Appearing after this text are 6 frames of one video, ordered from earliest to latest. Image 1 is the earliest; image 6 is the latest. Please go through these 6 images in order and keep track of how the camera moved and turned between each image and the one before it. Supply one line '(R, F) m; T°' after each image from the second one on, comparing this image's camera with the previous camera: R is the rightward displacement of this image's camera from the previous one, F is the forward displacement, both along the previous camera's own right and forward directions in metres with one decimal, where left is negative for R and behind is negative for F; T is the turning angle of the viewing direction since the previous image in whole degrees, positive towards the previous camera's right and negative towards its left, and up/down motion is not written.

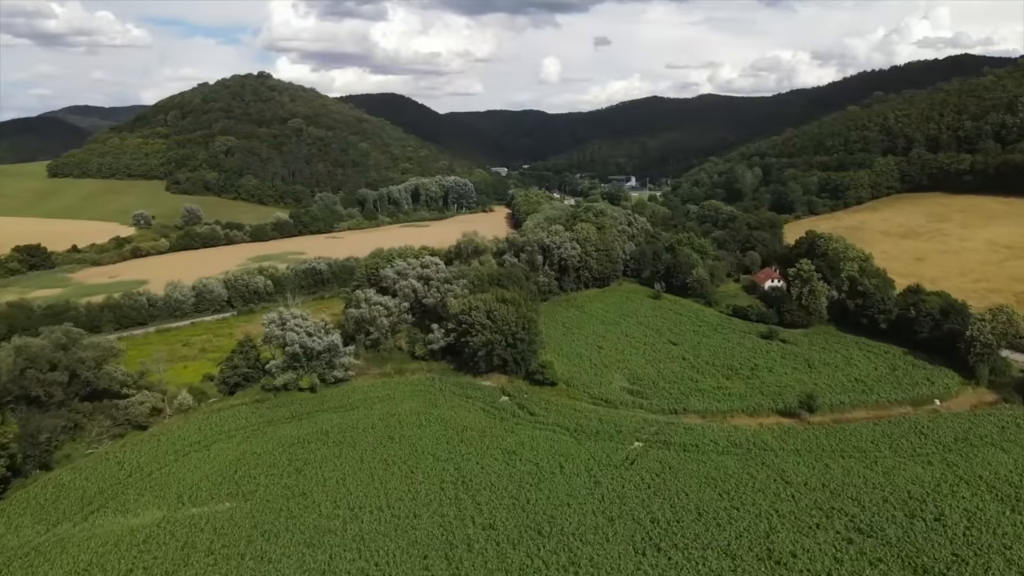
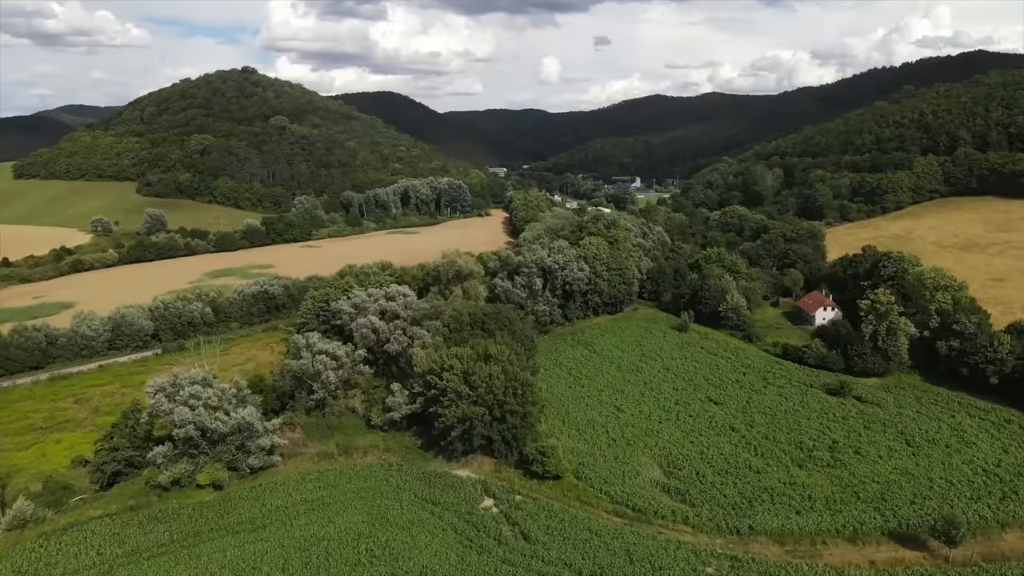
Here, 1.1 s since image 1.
(+0.6, +13.6) m; 0°
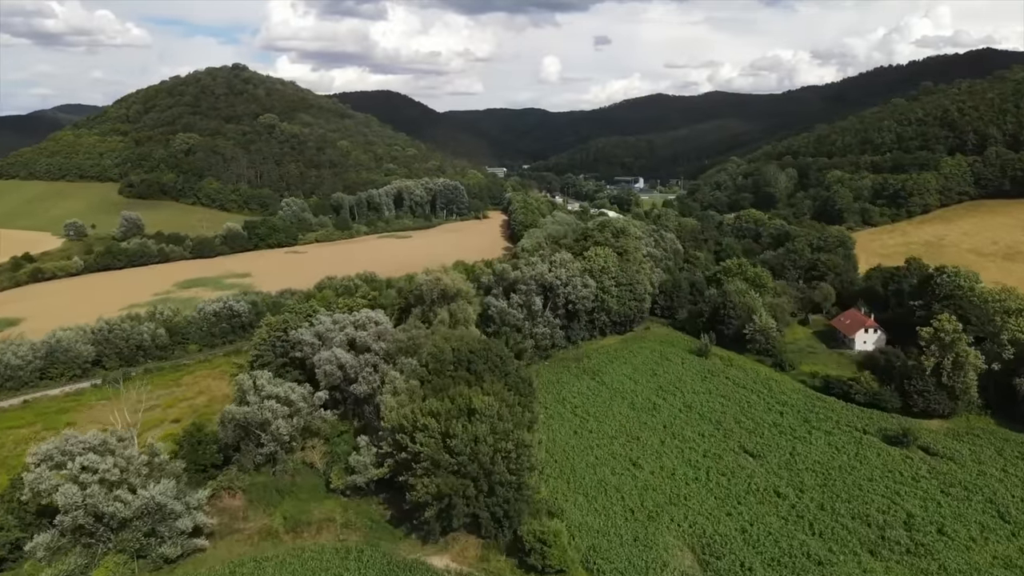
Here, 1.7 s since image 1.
(+0.3, +7.6) m; 0°
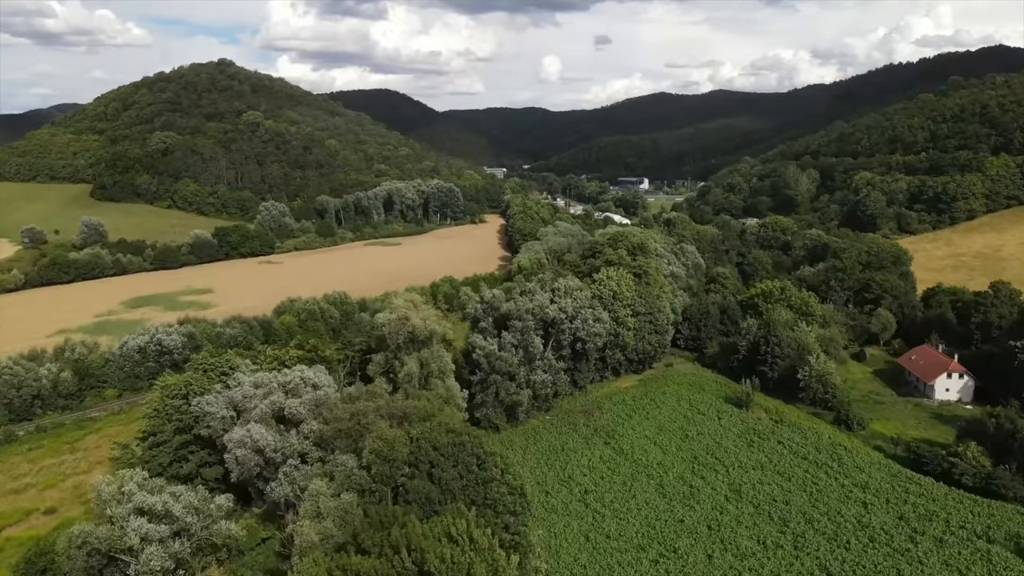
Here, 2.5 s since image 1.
(+0.5, +10.6) m; 0°
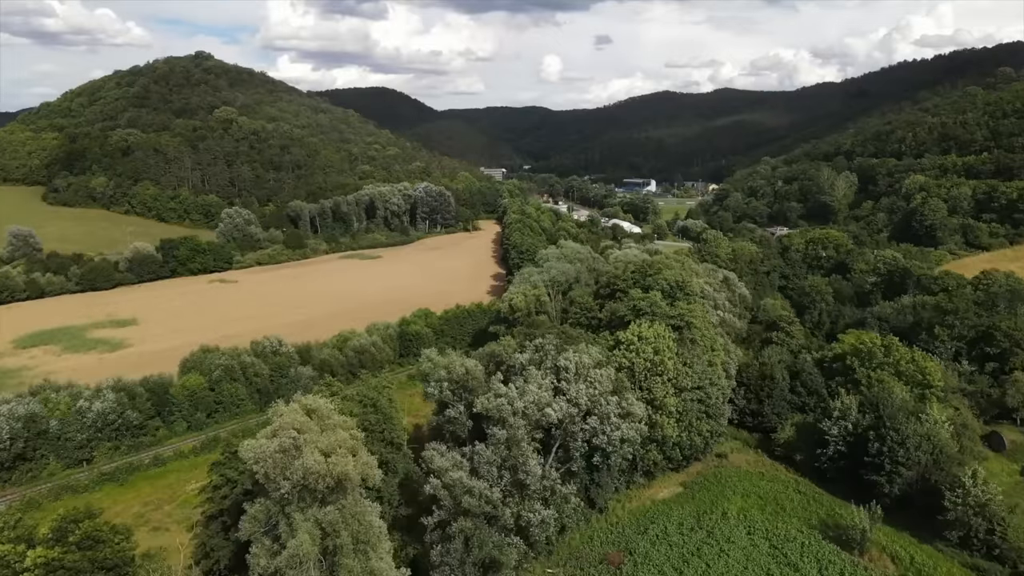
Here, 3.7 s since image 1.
(+0.7, +15.1) m; 0°
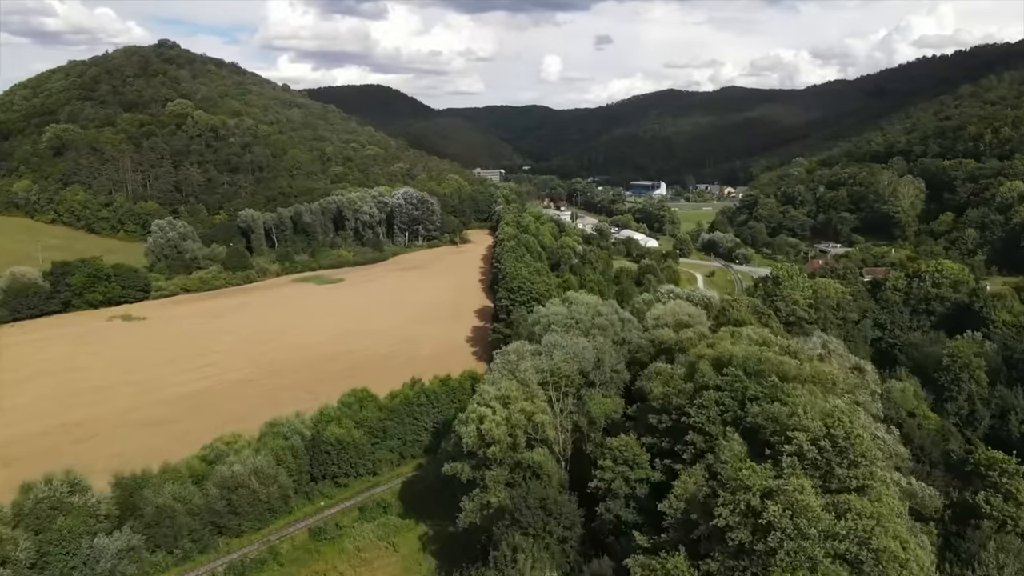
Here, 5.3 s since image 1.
(+1.0, +19.9) m; 0°
